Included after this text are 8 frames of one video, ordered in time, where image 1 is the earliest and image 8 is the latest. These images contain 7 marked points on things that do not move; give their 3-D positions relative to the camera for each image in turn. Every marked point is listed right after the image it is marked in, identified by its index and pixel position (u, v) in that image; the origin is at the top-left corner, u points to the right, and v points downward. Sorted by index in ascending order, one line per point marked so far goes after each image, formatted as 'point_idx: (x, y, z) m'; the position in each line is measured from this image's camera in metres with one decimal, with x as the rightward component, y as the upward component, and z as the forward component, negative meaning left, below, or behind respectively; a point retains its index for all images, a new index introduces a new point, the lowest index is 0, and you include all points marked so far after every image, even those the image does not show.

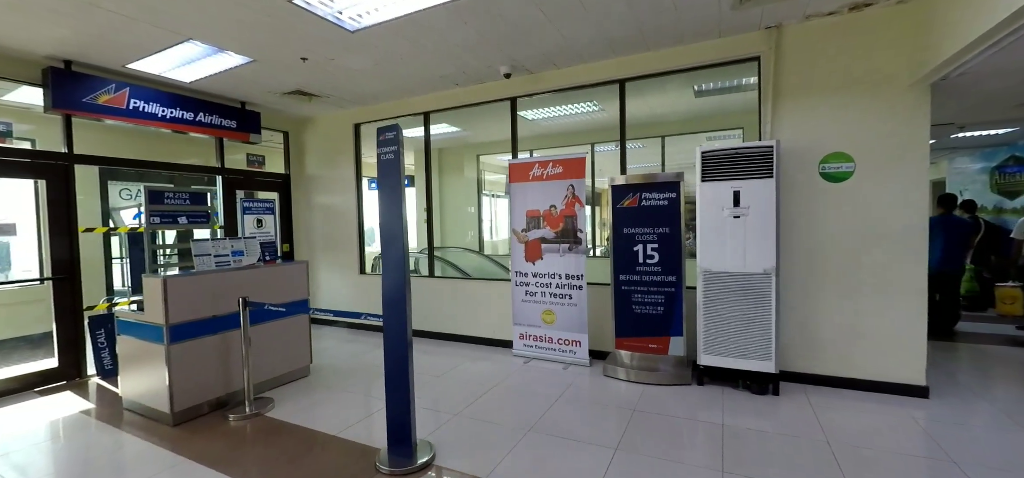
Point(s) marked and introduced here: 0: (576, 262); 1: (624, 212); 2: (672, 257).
0: (+0.6, -0.2, +4.3) m
1: (+1.0, +0.2, +4.0) m
2: (+1.4, -0.2, +3.9) m
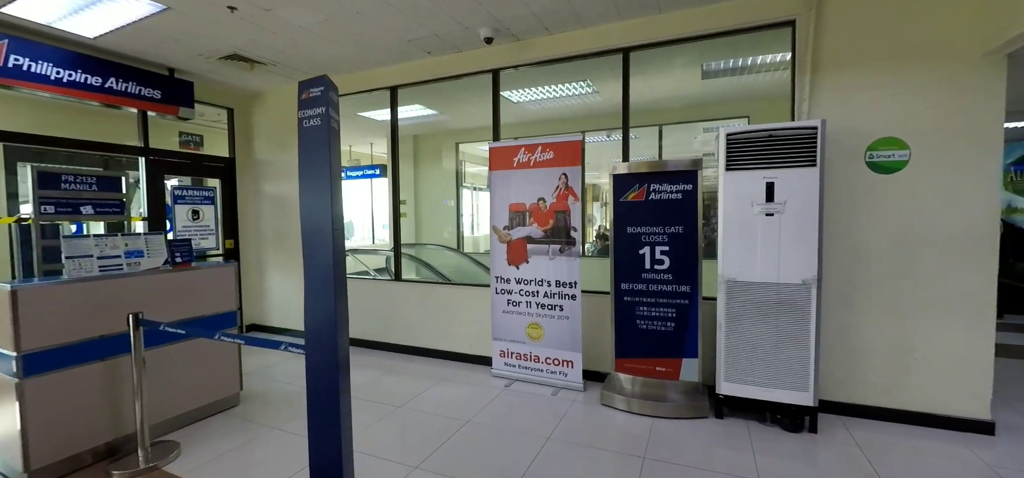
0: (+0.4, -0.2, +3.5) m
1: (+0.8, +0.2, +3.3) m
2: (+1.2, -0.2, +3.2) m
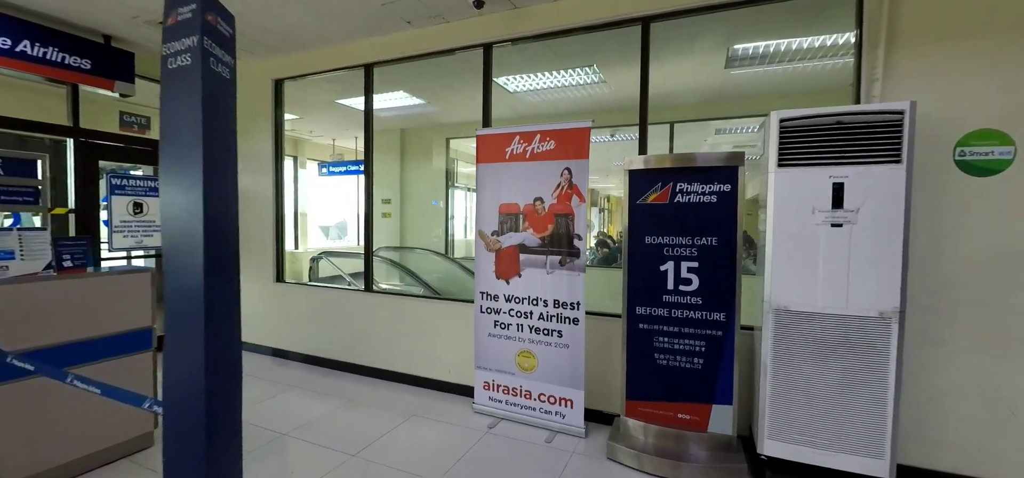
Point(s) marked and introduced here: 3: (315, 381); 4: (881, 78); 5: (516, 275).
0: (+0.4, -0.3, +2.9) m
1: (+0.8, +0.2, +2.6) m
2: (+1.1, -0.2, +2.5) m
3: (-1.7, -1.2, +3.9) m
4: (+2.0, +0.9, +2.5) m
5: (0.0, -0.2, +3.0) m
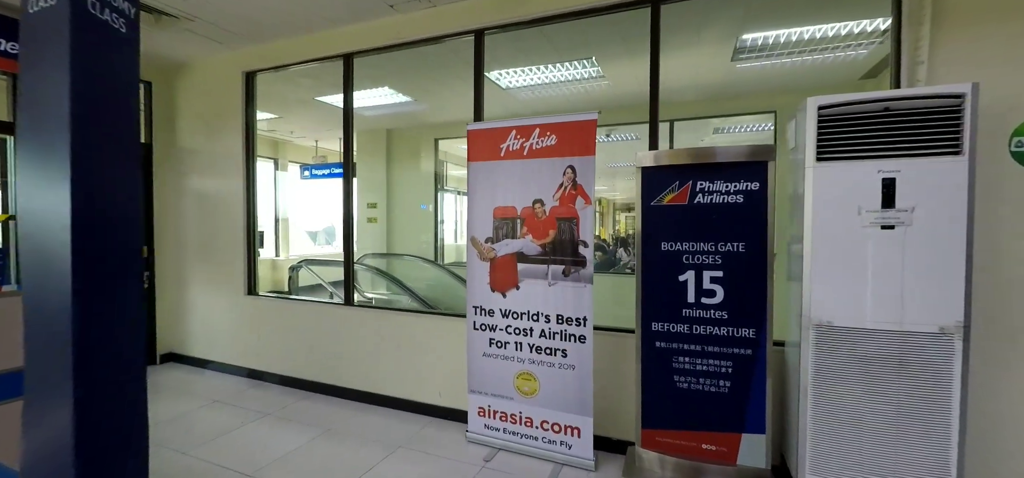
0: (+0.4, -0.3, +2.5) m
1: (+0.8, +0.1, +2.3) m
2: (+1.1, -0.3, +2.2) m
3: (-1.7, -1.3, +3.6) m
4: (+2.0, +0.9, +2.2) m
5: (0.0, -0.3, +2.7) m
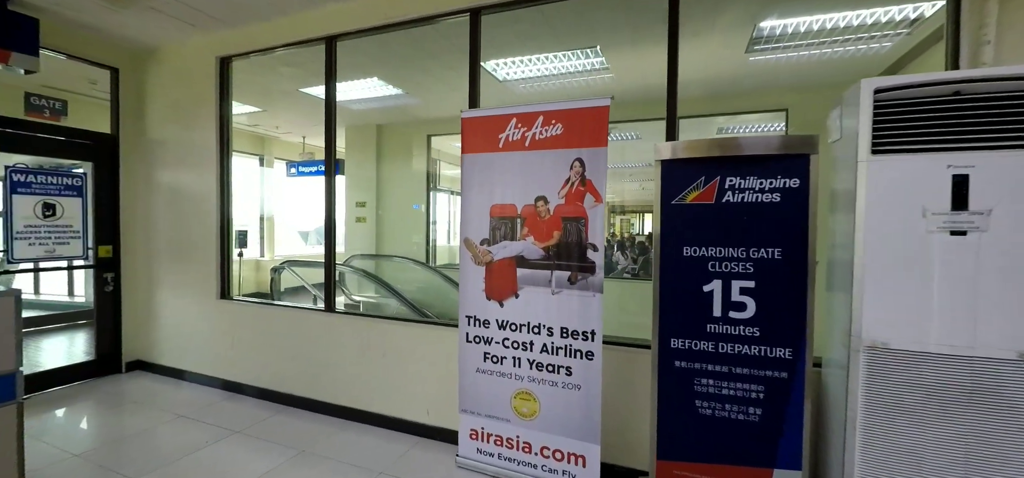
0: (+0.3, -0.3, +2.2) m
1: (+0.8, +0.1, +2.0) m
2: (+1.1, -0.3, +1.9) m
3: (-1.8, -1.3, +3.2) m
4: (+2.0, +0.8, +1.9) m
5: (0.0, -0.3, +2.4) m
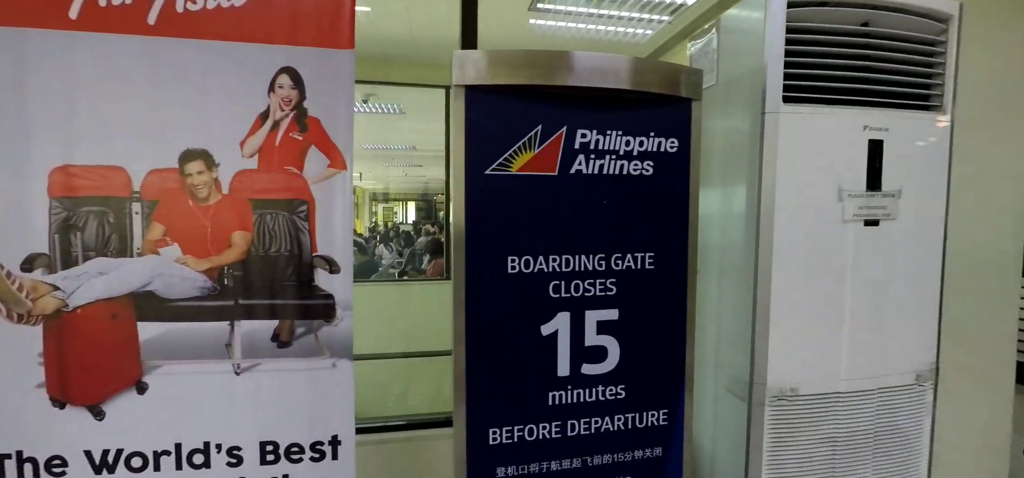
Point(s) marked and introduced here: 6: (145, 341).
0: (-0.5, -0.4, +1.0) m
1: (0.0, +0.1, +1.1) m
2: (+0.4, -0.3, +1.2) m
3: (-2.8, -1.4, +0.8) m
4: (+1.1, +0.9, +1.6) m
5: (-0.8, -0.3, +1.0) m
6: (-0.8, -0.2, +1.0) m
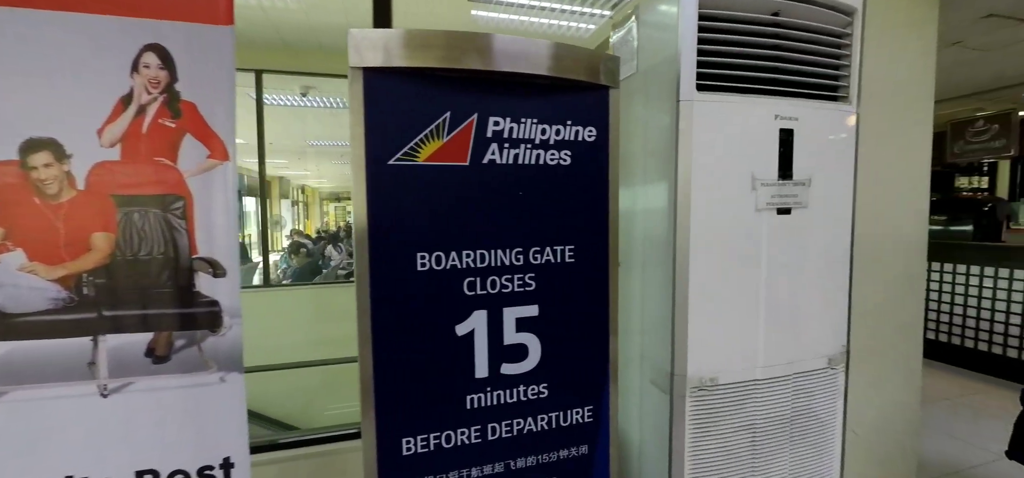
0: (-0.7, -0.4, +0.9) m
1: (-0.2, +0.1, +1.0) m
2: (+0.2, -0.3, +1.1) m
3: (-2.9, -1.4, +0.5) m
4: (+0.8, +0.9, +1.6) m
5: (-1.0, -0.3, +0.8) m
6: (-1.0, -0.2, +0.8) m
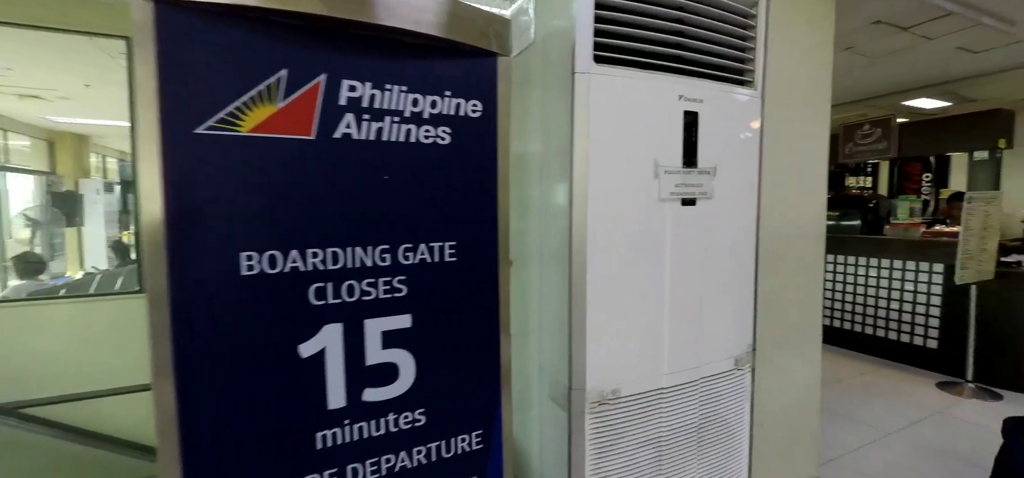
0: (-0.9, -0.4, +0.6) m
1: (-0.4, +0.1, +0.7) m
2: (-0.1, -0.3, +0.9) m
3: (-3.0, -1.4, -0.1) m
4: (+0.5, +0.9, +1.5) m
5: (-1.2, -0.3, +0.5) m
6: (-1.2, -0.2, +0.5) m
